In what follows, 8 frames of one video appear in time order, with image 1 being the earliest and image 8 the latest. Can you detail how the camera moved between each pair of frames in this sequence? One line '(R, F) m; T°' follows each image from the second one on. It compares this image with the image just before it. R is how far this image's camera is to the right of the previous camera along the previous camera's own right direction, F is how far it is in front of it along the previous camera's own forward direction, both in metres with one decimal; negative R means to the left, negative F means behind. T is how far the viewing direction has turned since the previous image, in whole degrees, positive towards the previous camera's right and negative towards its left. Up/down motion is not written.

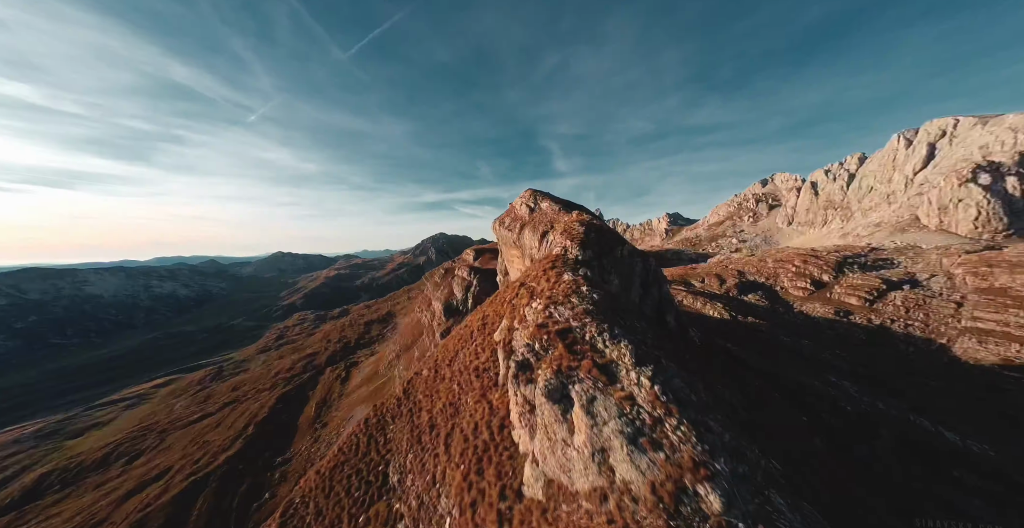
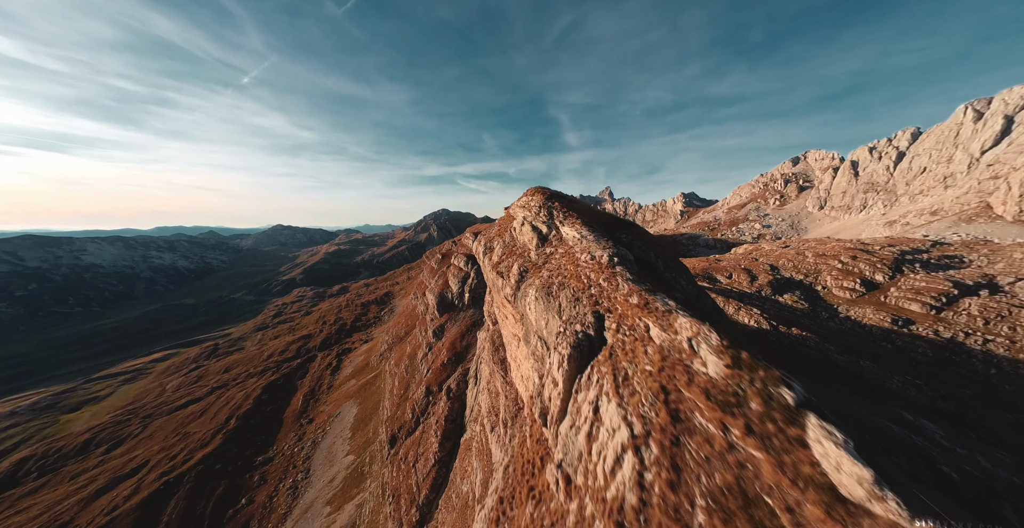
(+0.5, +11.5) m; -1°
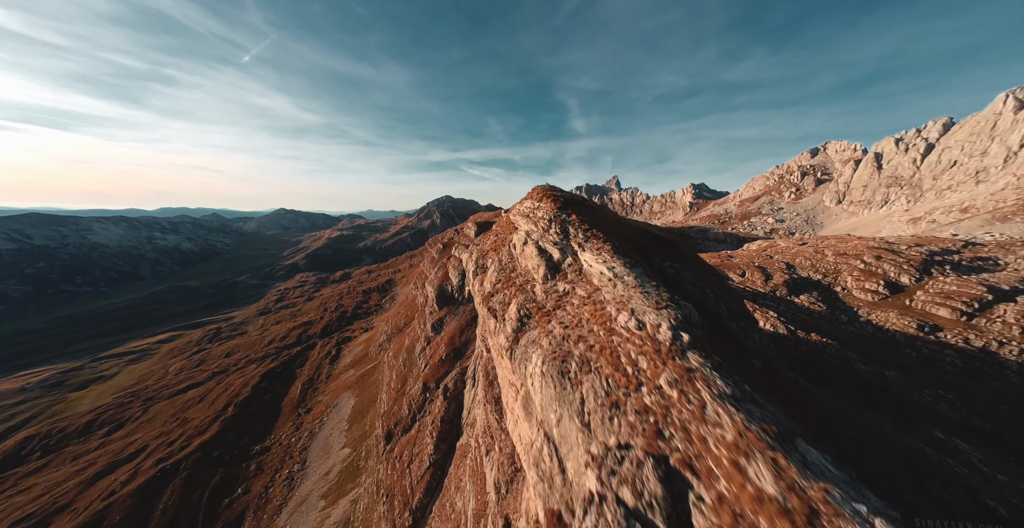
(+0.1, +3.5) m; -1°
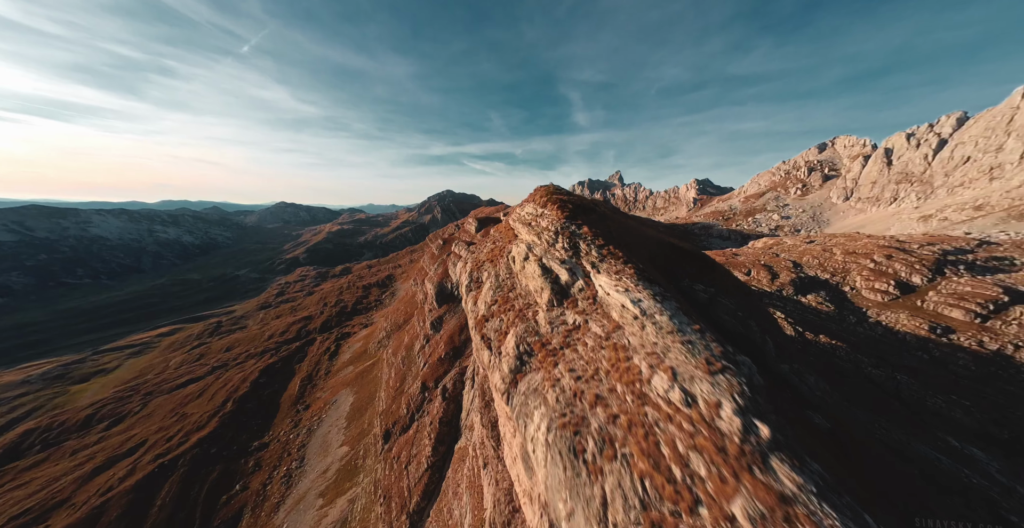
(0.0, +1.6) m; 0°
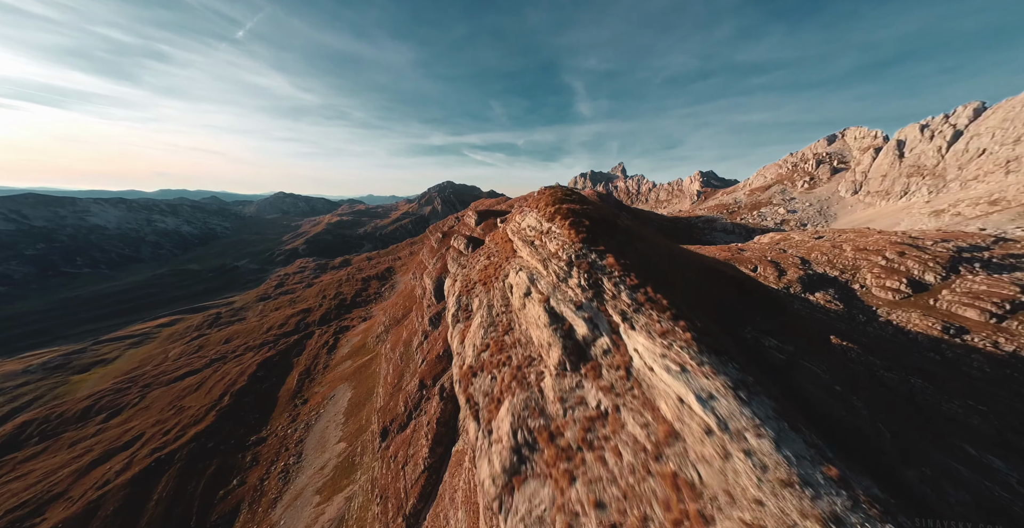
(0.0, +2.0) m; 0°
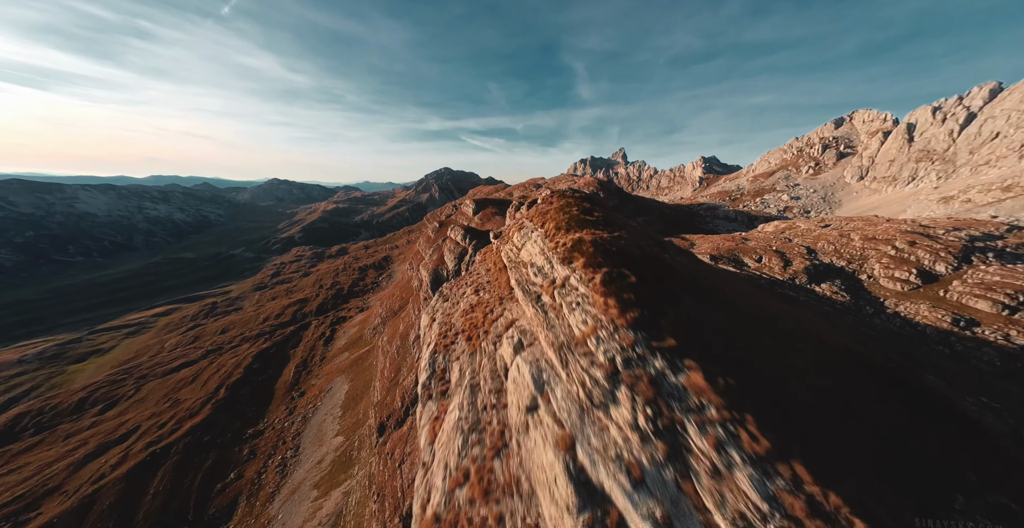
(0.0, +2.4) m; 0°
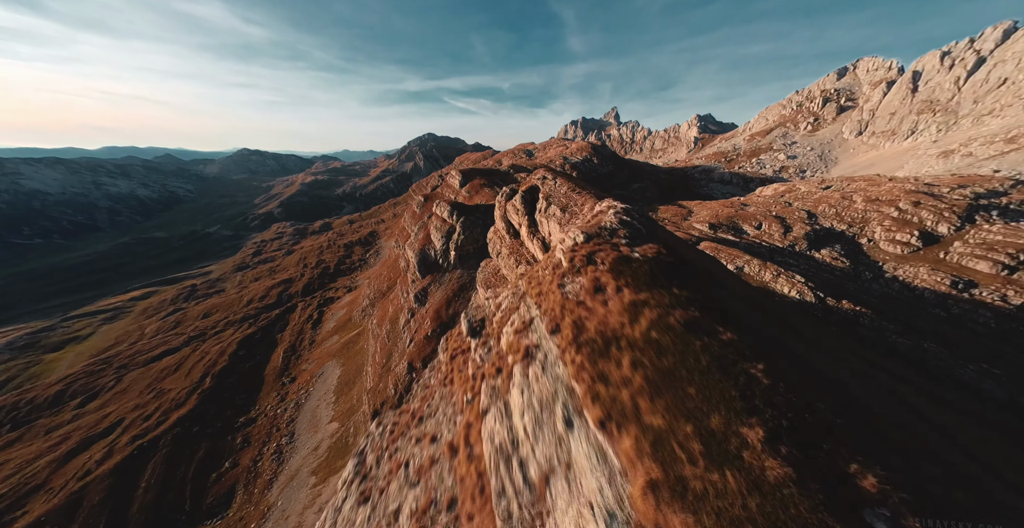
(-0.1, +4.1) m; +2°
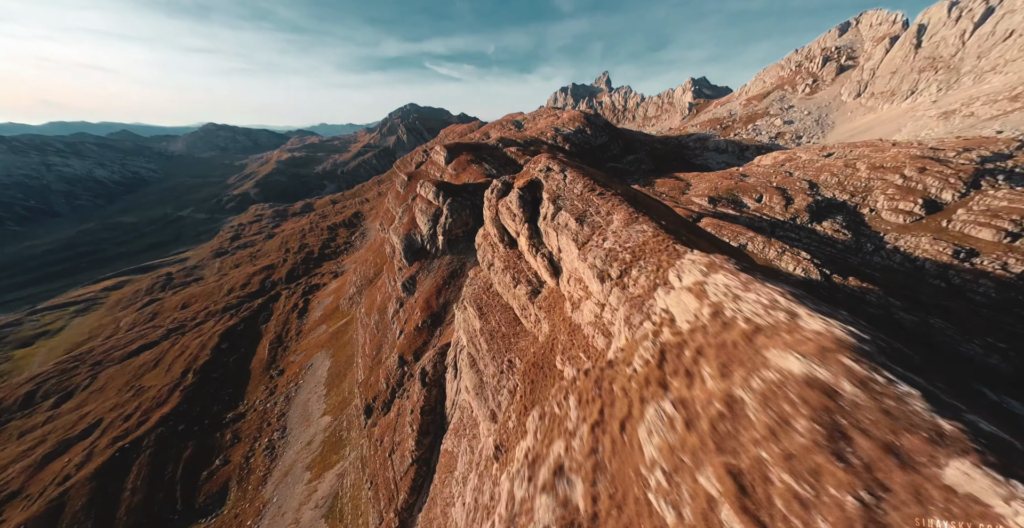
(-0.2, +3.8) m; +1°
